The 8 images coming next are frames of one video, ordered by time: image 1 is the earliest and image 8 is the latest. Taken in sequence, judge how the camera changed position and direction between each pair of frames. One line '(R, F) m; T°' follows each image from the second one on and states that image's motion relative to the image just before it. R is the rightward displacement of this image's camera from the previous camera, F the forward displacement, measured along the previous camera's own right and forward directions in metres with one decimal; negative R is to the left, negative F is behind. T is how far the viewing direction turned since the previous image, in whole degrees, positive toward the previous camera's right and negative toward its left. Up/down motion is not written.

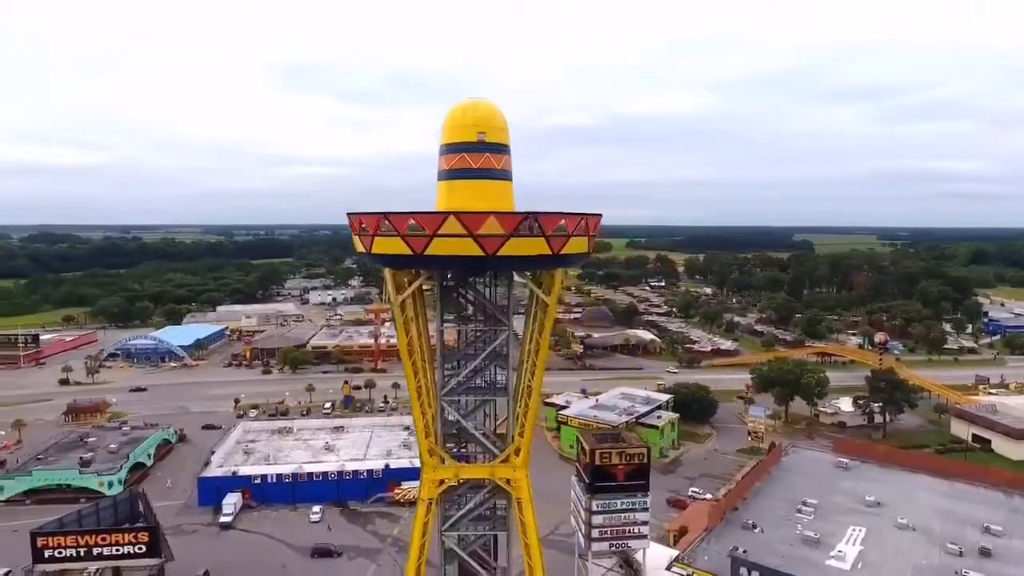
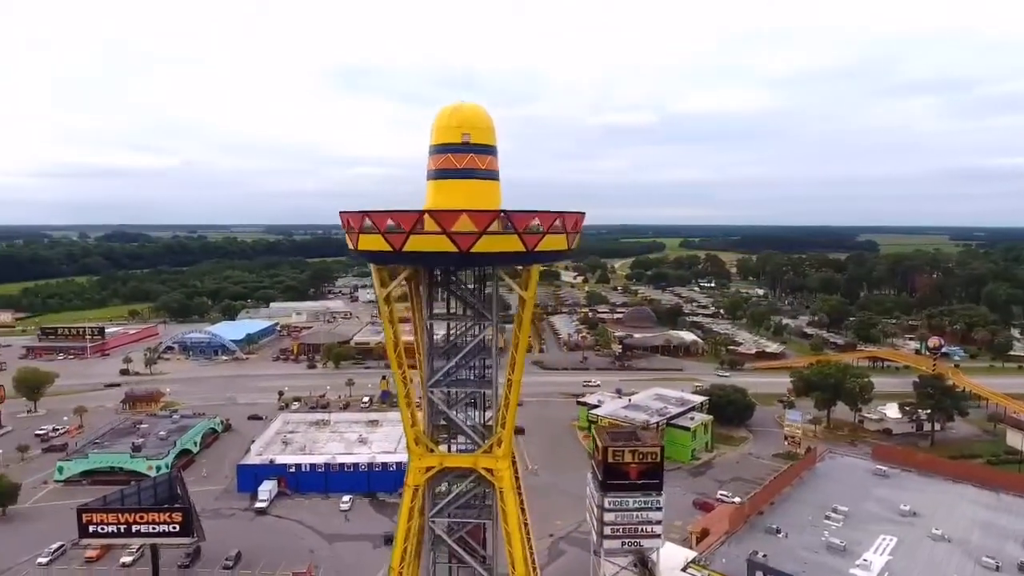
(+0.9, -0.2) m; -5°
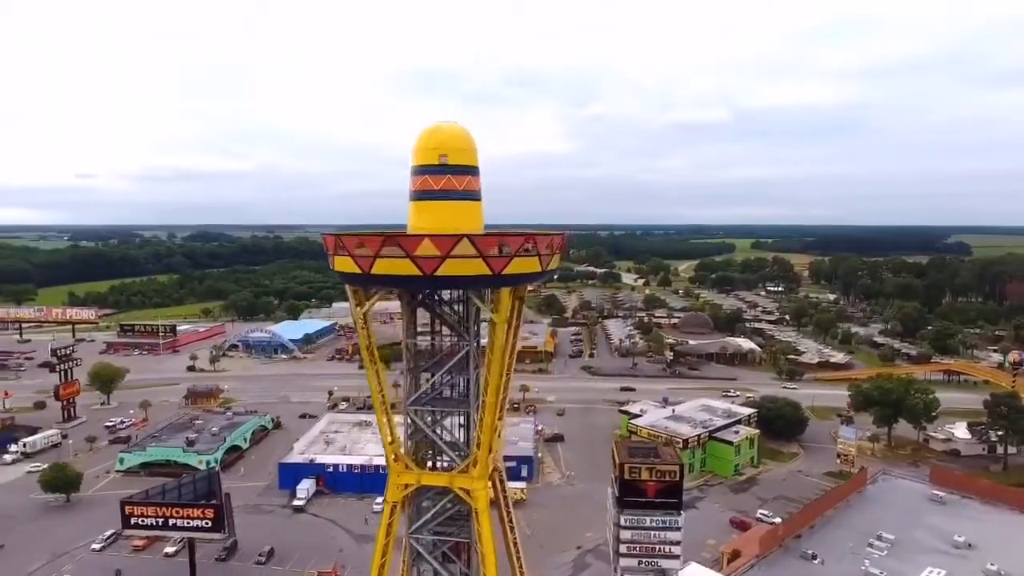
(+1.2, +0.1) m; -6°
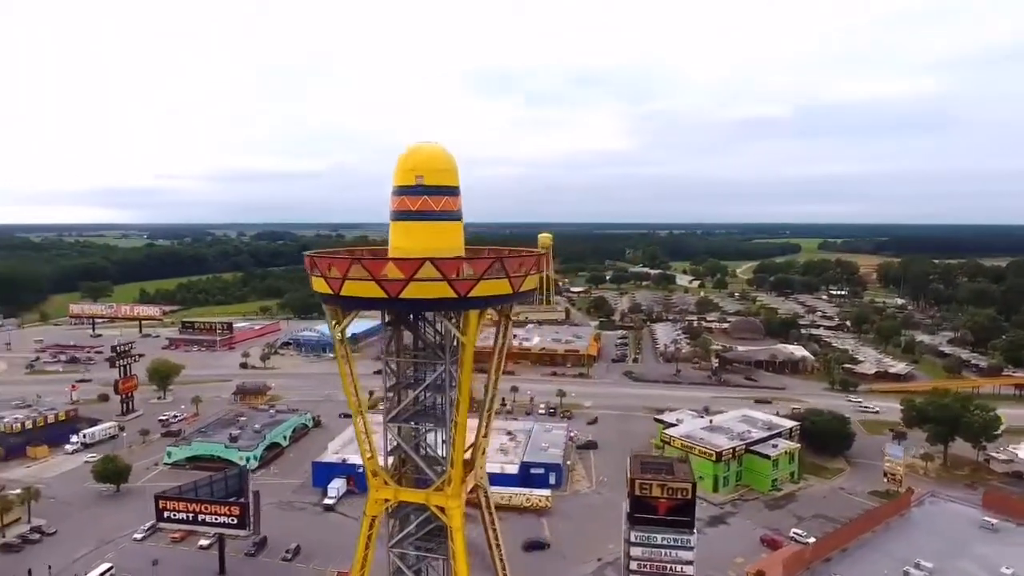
(+1.1, +0.1) m; -5°
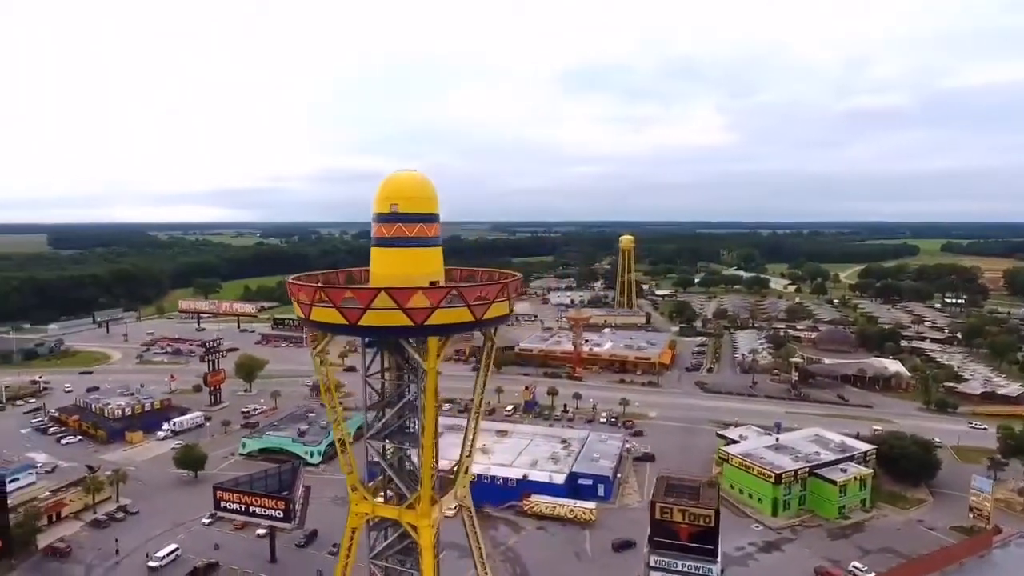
(+1.7, +0.1) m; -9°
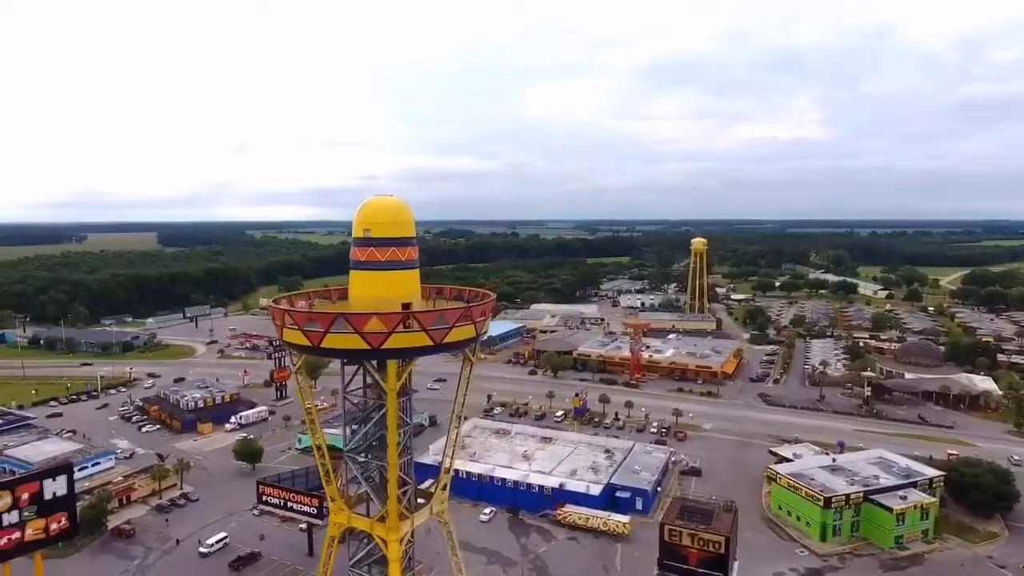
(+1.6, 0.0) m; -7°
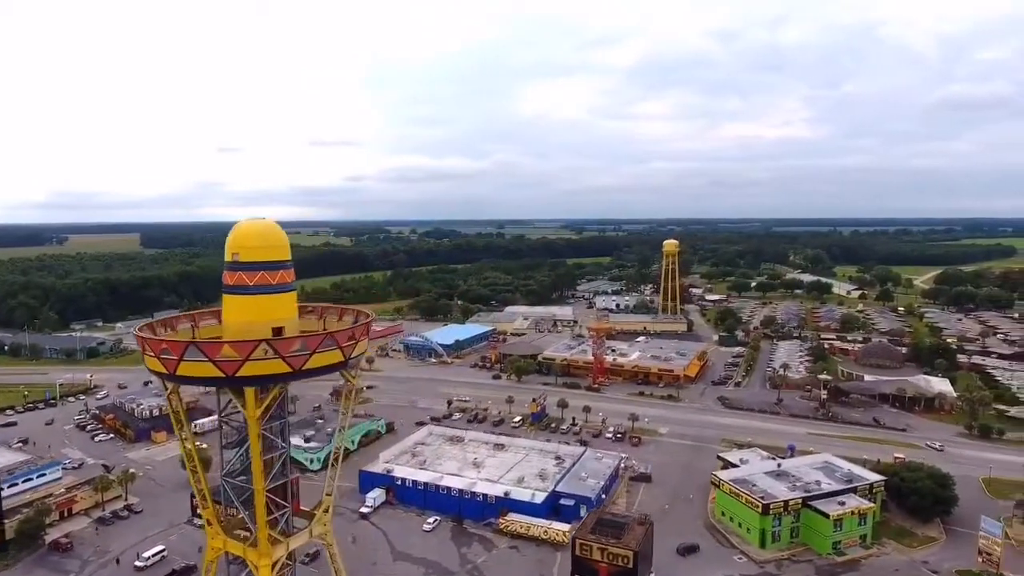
(+1.7, 0.0) m; +1°
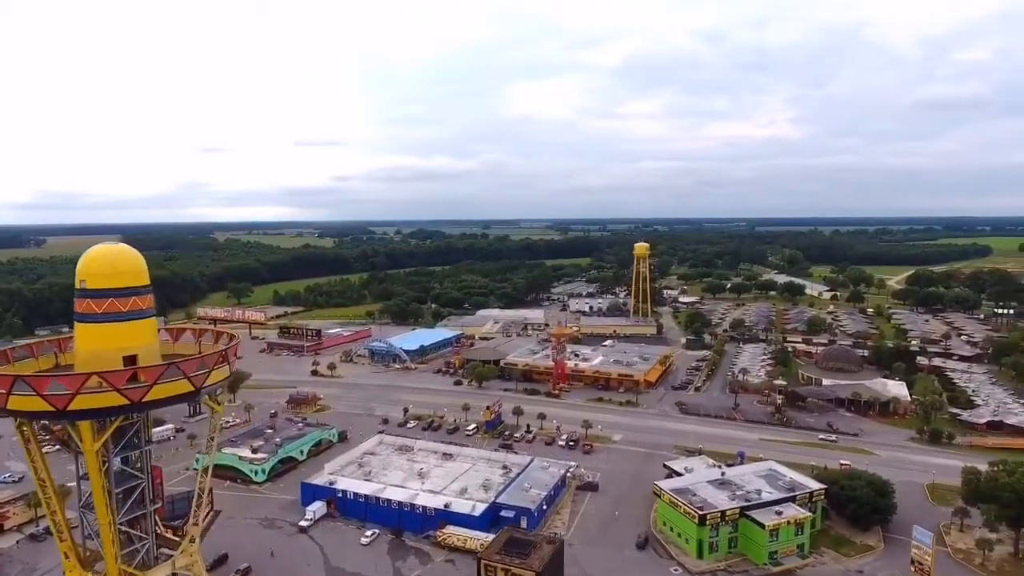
(+1.8, +0.2) m; +1°
